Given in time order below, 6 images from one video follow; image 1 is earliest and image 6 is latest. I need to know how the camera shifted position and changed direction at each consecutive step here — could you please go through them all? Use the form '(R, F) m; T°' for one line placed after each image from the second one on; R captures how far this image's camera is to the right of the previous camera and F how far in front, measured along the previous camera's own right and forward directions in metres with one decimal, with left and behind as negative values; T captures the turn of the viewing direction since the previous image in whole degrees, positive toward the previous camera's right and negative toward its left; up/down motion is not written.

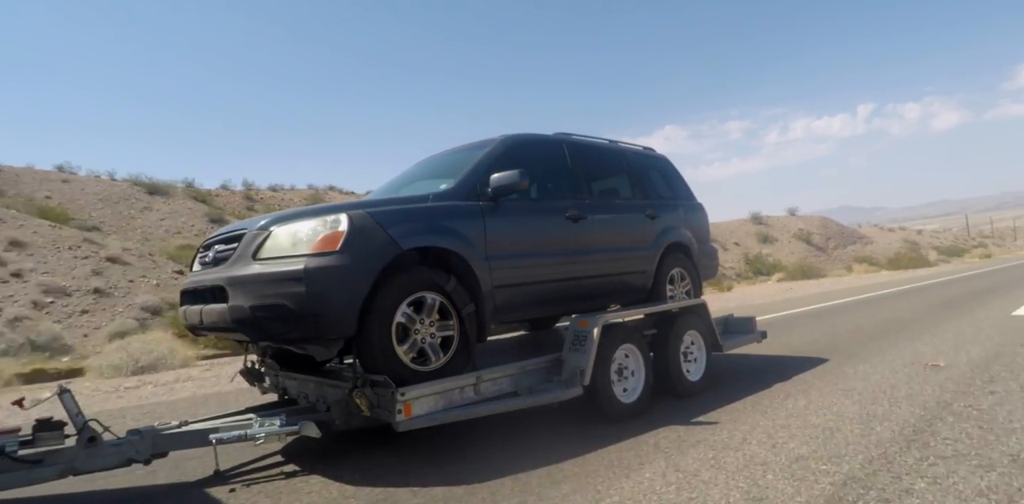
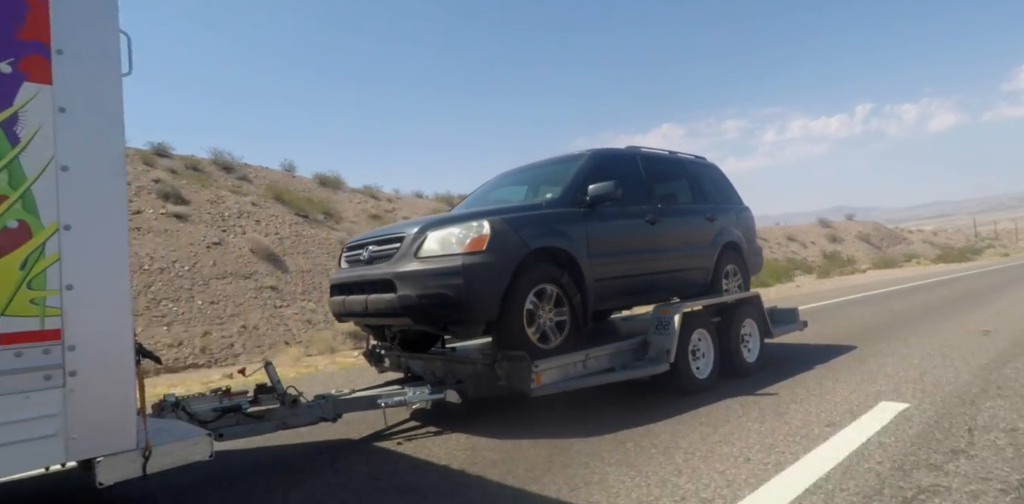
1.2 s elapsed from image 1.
(-0.9, -0.9) m; 0°
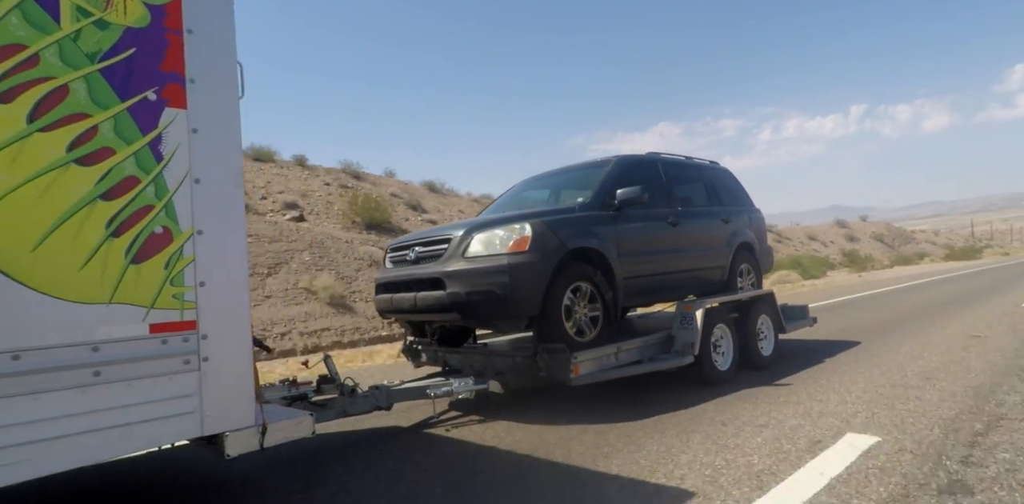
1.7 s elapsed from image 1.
(-0.4, -0.4) m; 0°
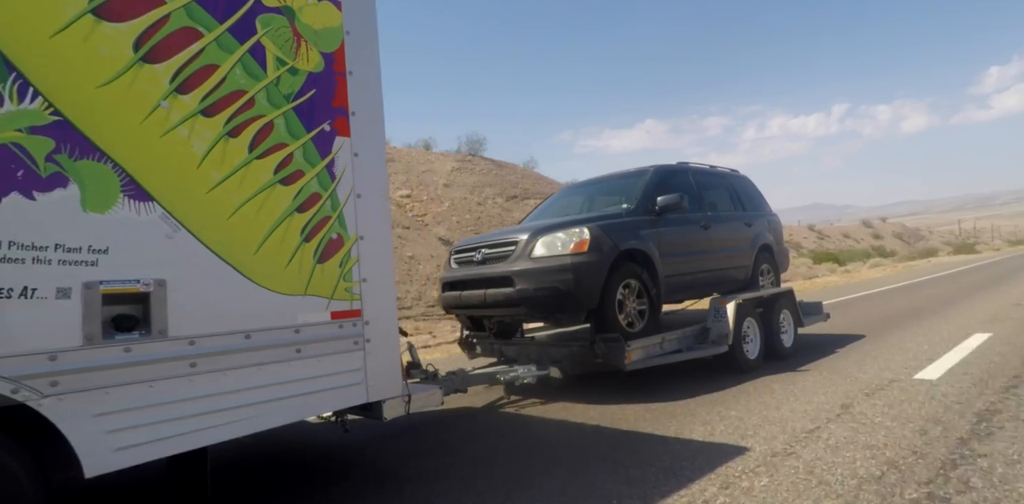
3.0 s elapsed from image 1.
(-0.6, -0.7) m; +1°
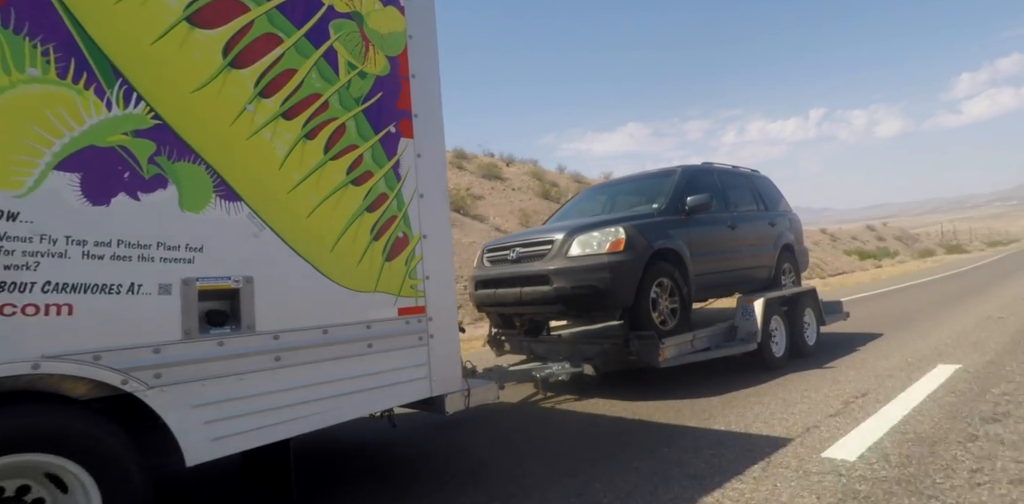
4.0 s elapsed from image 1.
(-0.3, -0.1) m; 0°
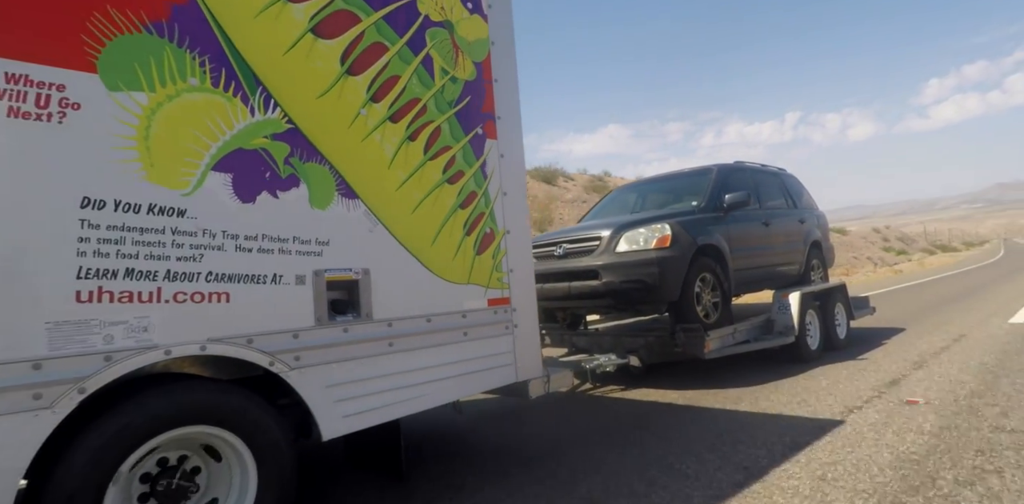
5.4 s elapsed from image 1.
(-0.5, -0.2) m; 0°
